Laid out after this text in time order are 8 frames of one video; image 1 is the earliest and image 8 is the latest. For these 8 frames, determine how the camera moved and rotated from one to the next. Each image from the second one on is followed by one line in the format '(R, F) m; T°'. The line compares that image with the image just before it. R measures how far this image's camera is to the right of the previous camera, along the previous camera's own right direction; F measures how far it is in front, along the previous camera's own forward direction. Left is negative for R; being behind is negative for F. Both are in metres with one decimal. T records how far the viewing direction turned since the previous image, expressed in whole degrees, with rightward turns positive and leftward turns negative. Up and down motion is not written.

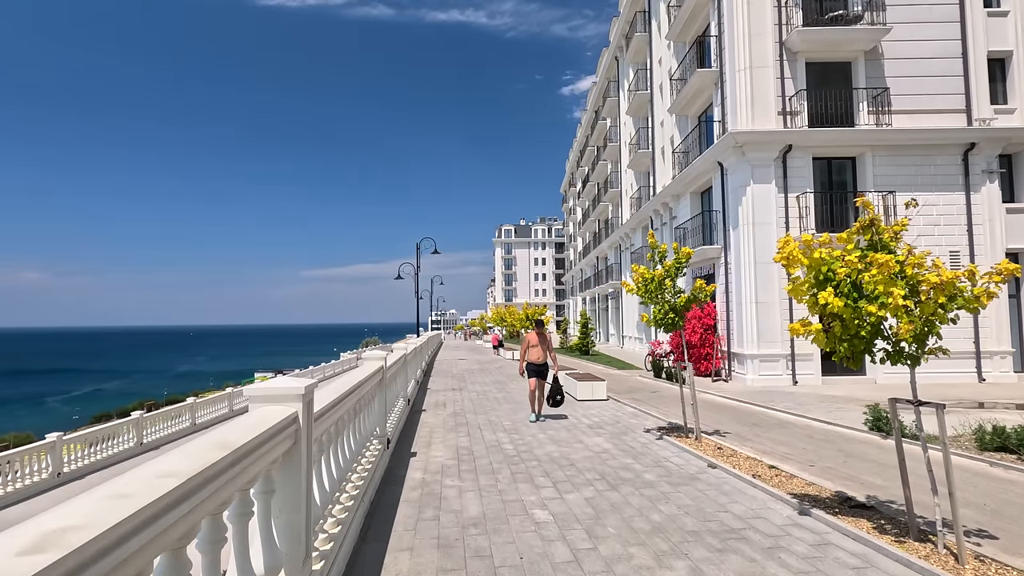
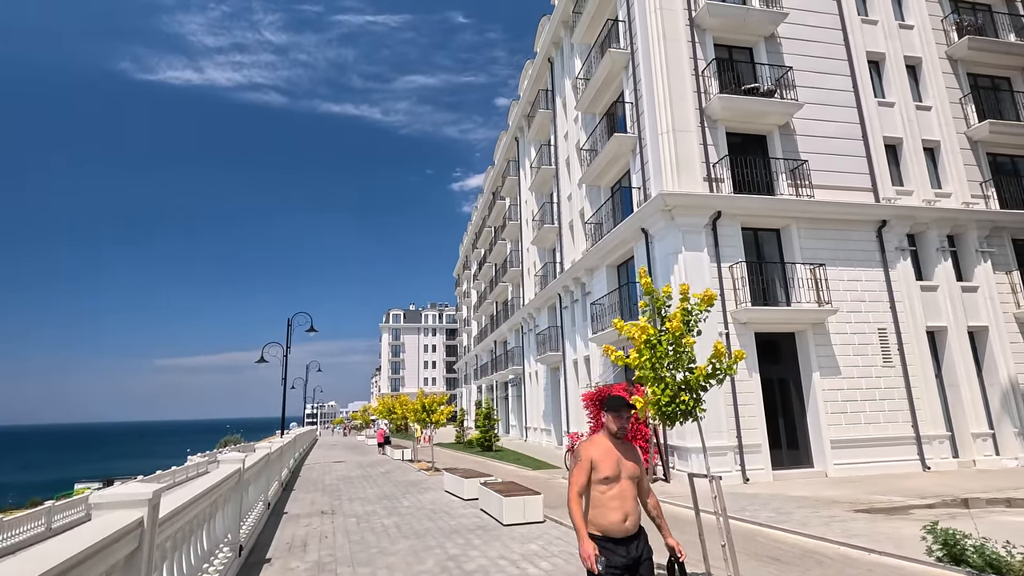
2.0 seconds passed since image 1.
(-0.2, +3.1) m; +12°
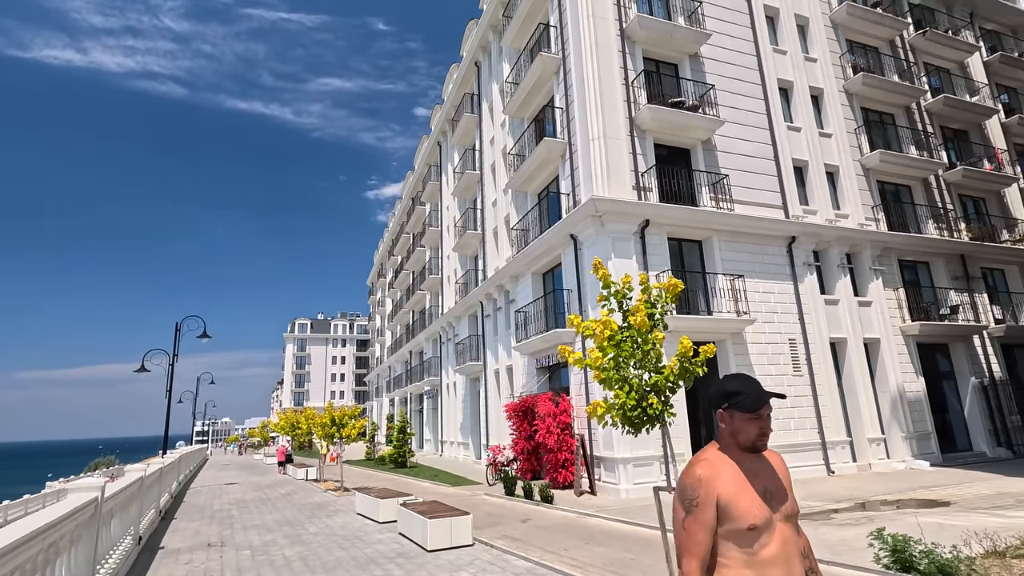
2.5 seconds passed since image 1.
(-0.2, +0.8) m; +9°
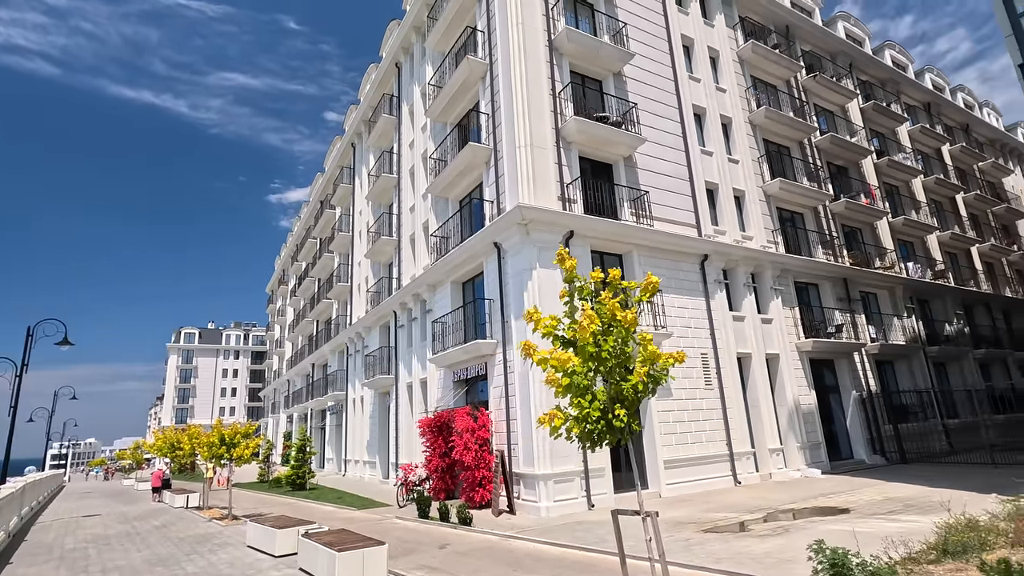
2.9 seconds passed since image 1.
(-0.3, +0.6) m; +10°
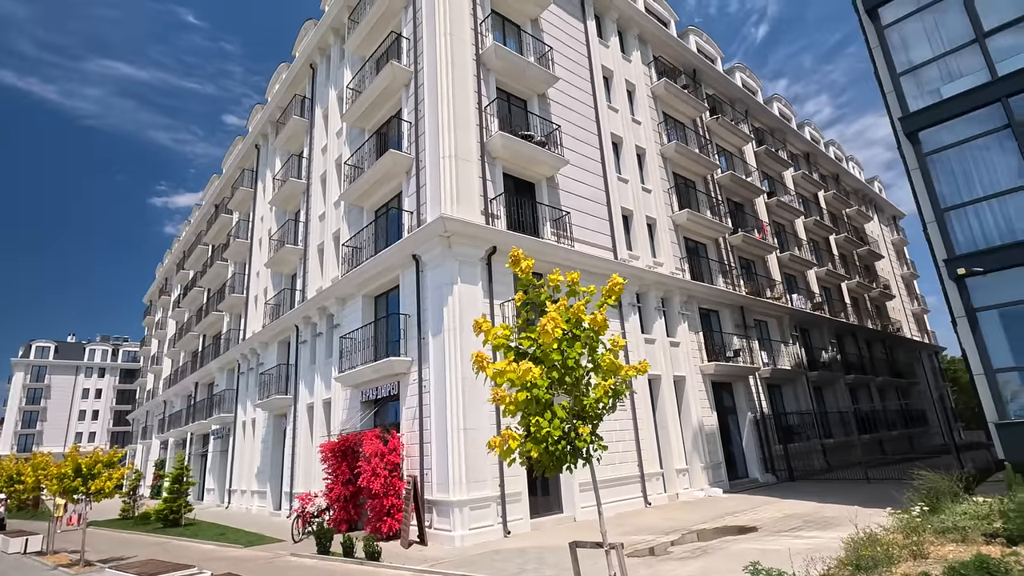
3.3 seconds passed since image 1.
(-0.3, +0.5) m; +10°
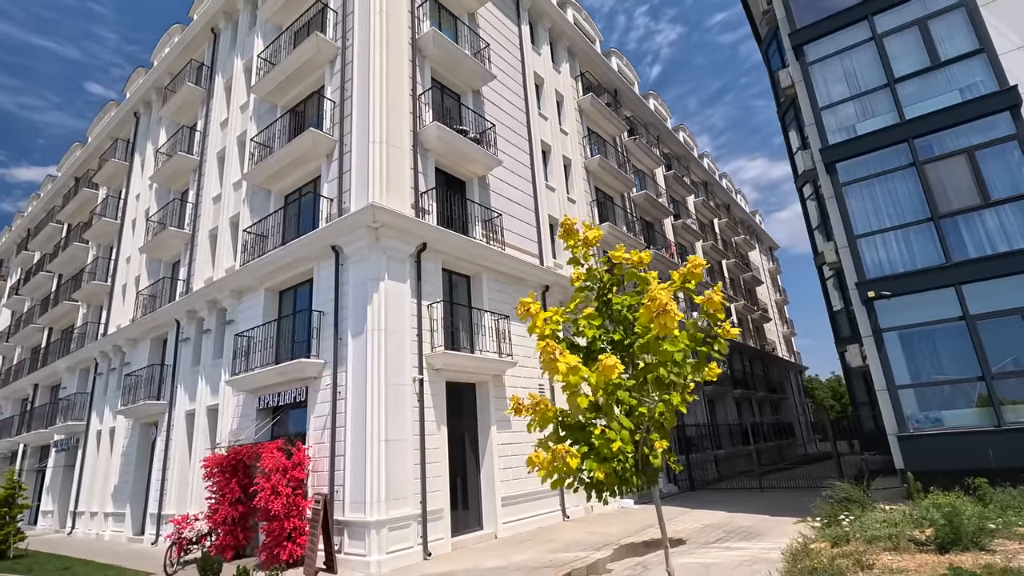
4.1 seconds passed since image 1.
(-0.8, +0.8) m; +11°
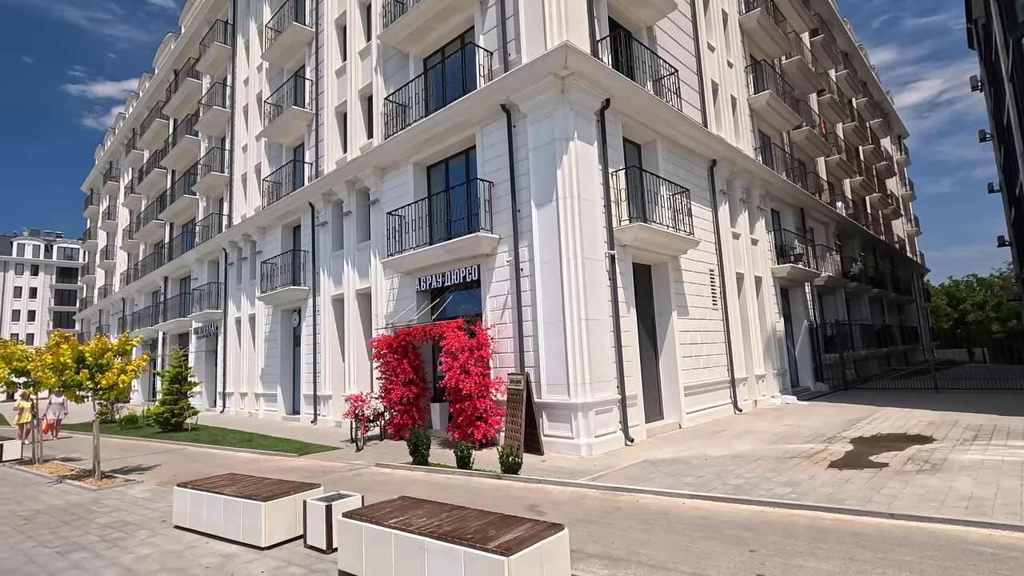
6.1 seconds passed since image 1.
(-2.8, +1.2) m; -6°
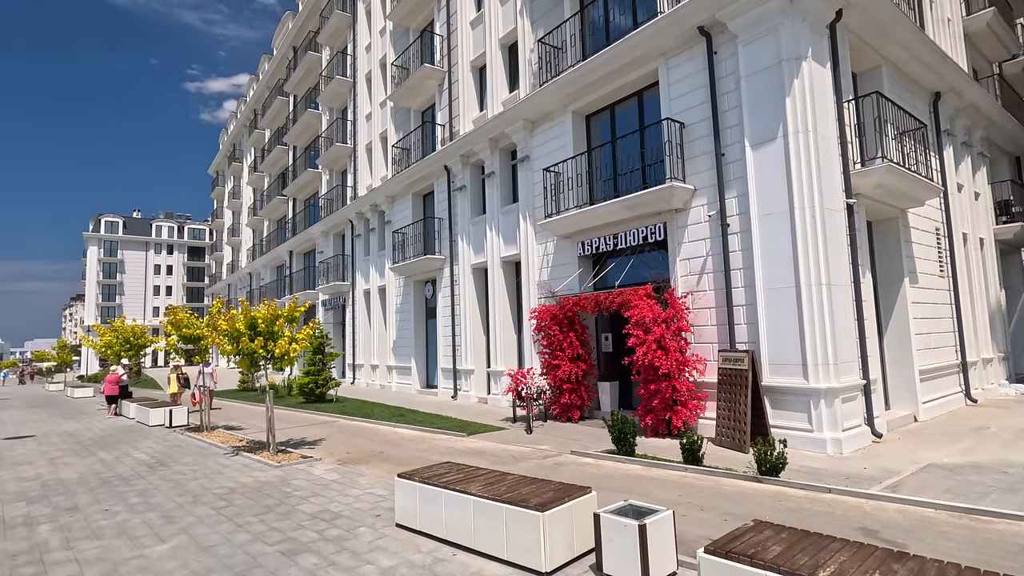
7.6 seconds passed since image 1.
(-2.0, +1.3) m; -9°
